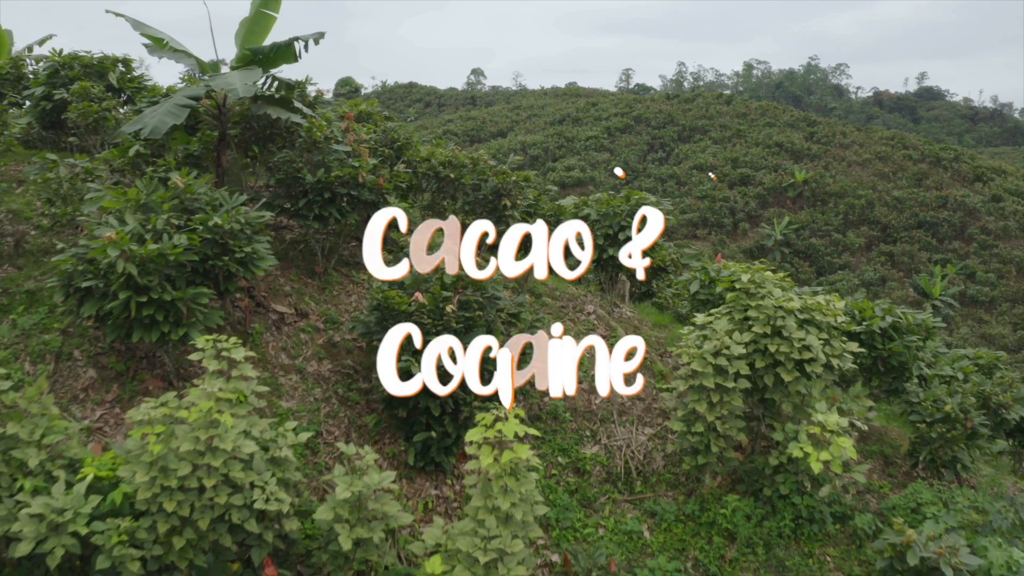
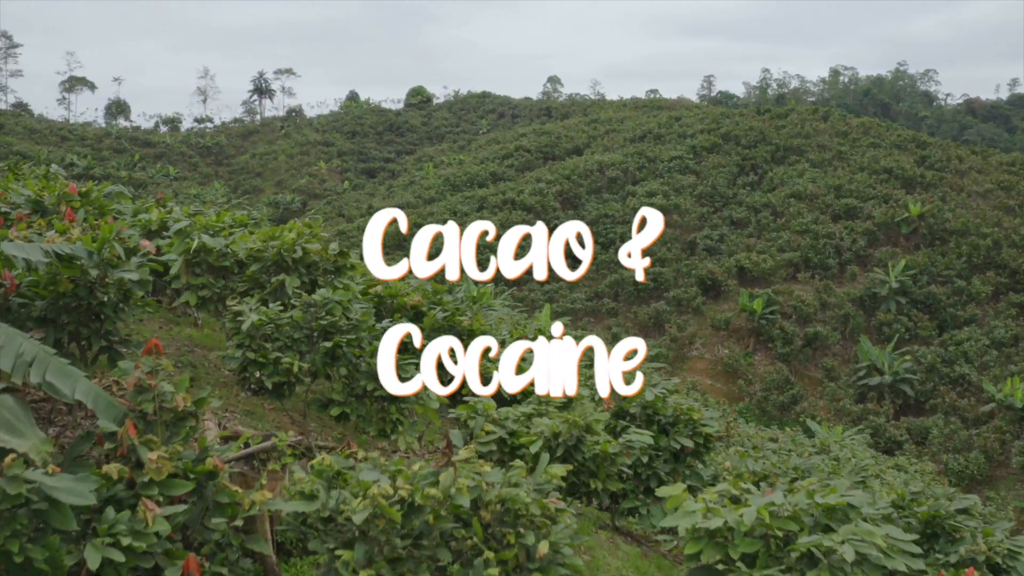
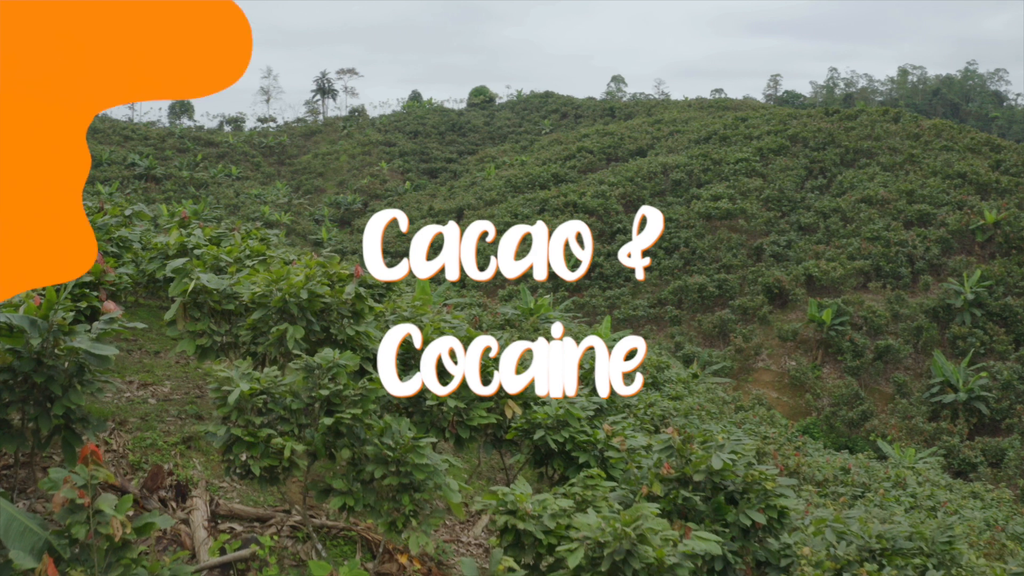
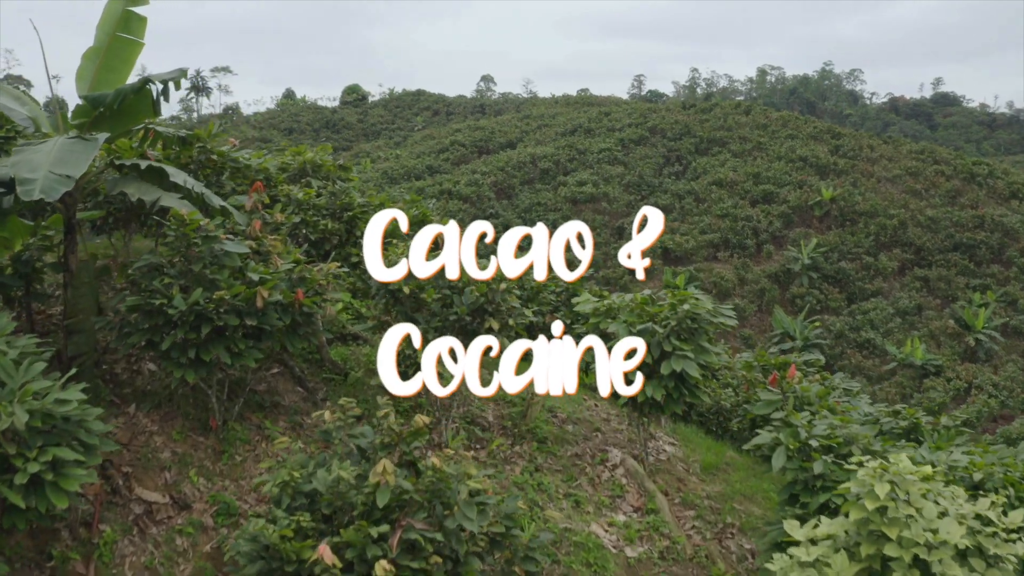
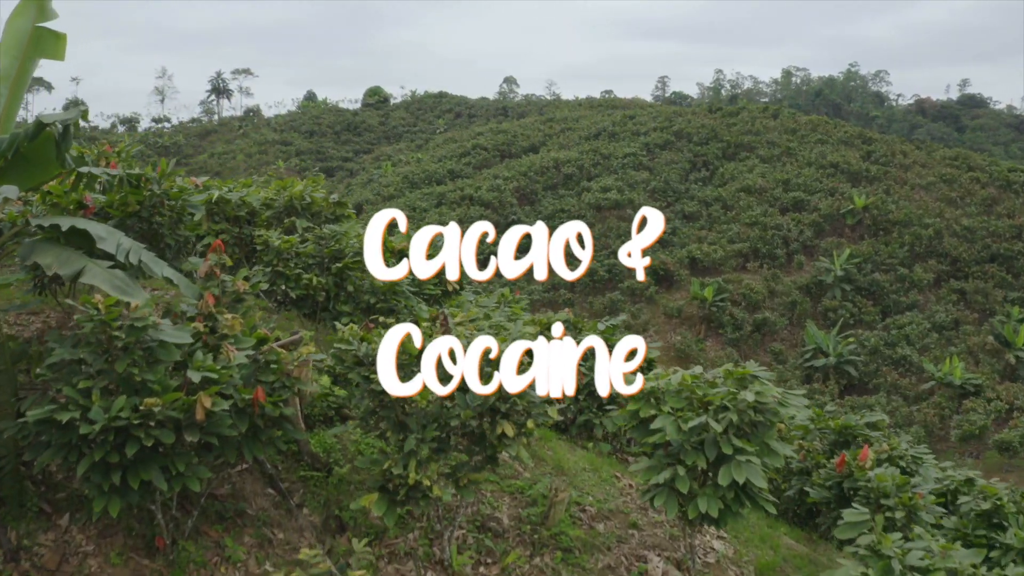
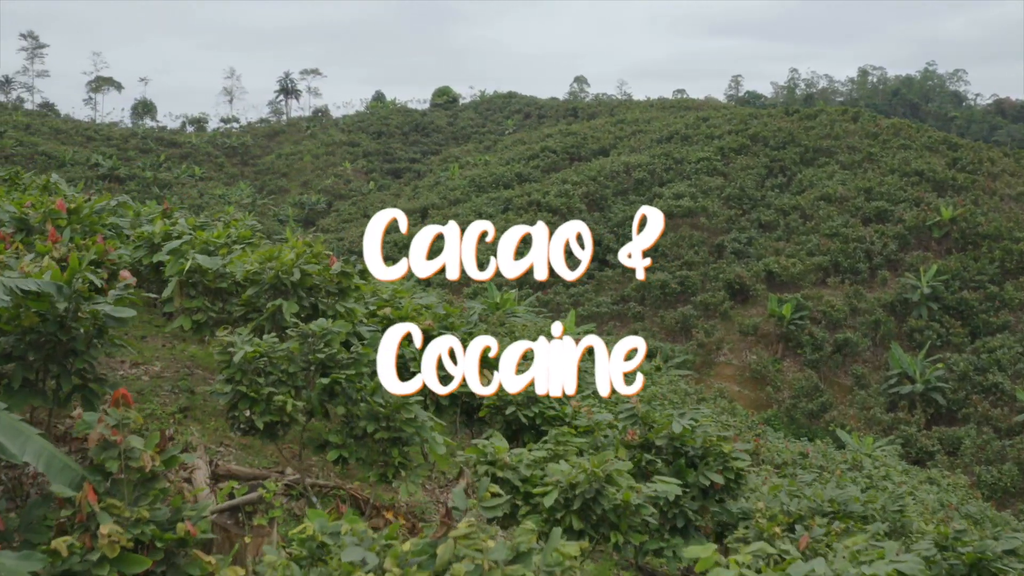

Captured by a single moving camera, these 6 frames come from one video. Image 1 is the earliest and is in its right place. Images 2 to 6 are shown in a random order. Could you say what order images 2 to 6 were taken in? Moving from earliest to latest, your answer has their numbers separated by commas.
4, 5, 2, 6, 3
